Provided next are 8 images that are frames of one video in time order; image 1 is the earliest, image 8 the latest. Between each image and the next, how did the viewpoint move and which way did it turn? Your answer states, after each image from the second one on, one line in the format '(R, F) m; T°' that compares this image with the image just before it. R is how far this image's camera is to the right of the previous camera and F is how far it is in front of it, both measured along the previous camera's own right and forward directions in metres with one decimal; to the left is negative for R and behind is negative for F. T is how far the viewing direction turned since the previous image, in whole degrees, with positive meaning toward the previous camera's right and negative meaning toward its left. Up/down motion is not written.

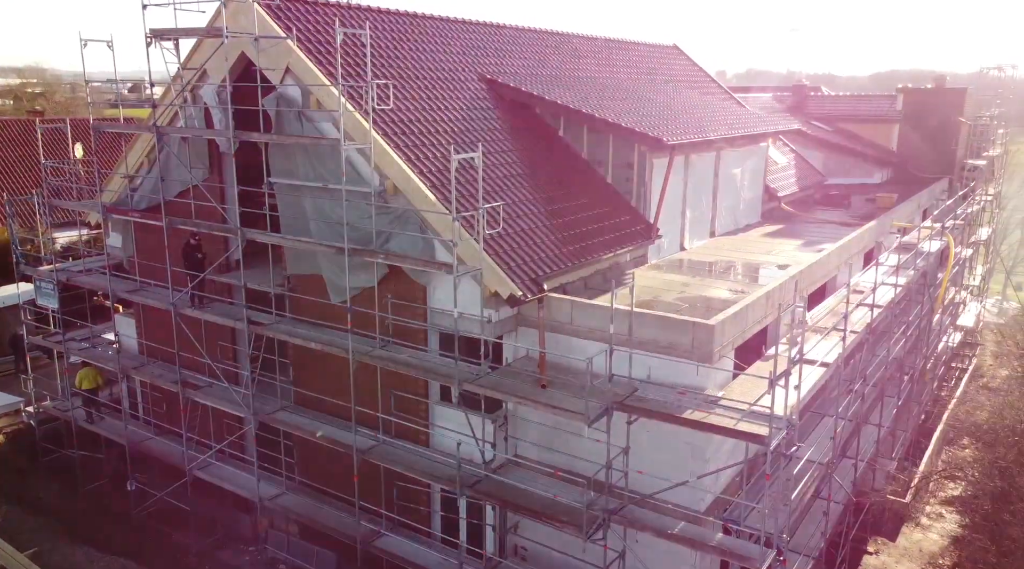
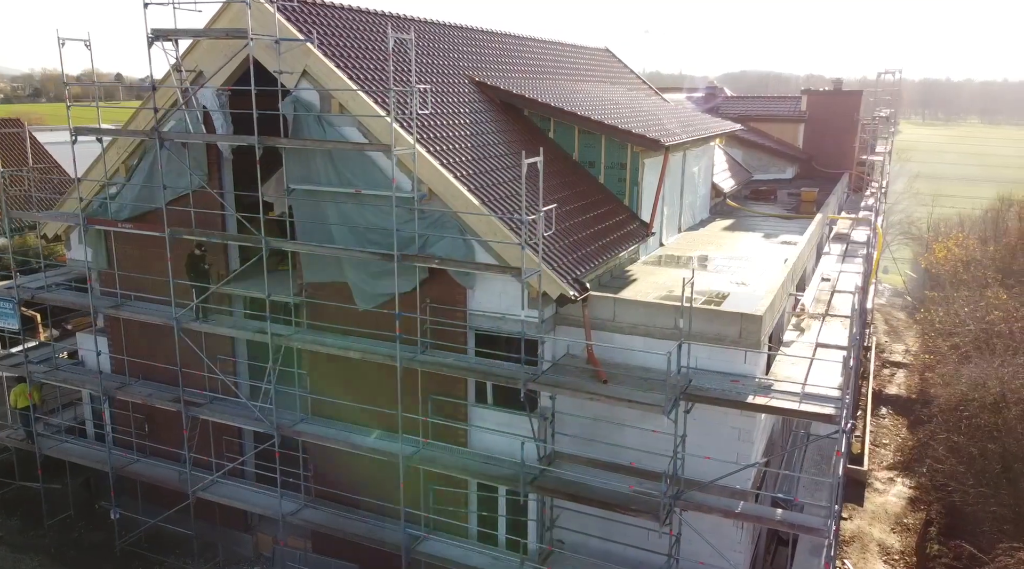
(-2.7, 0.0) m; +10°
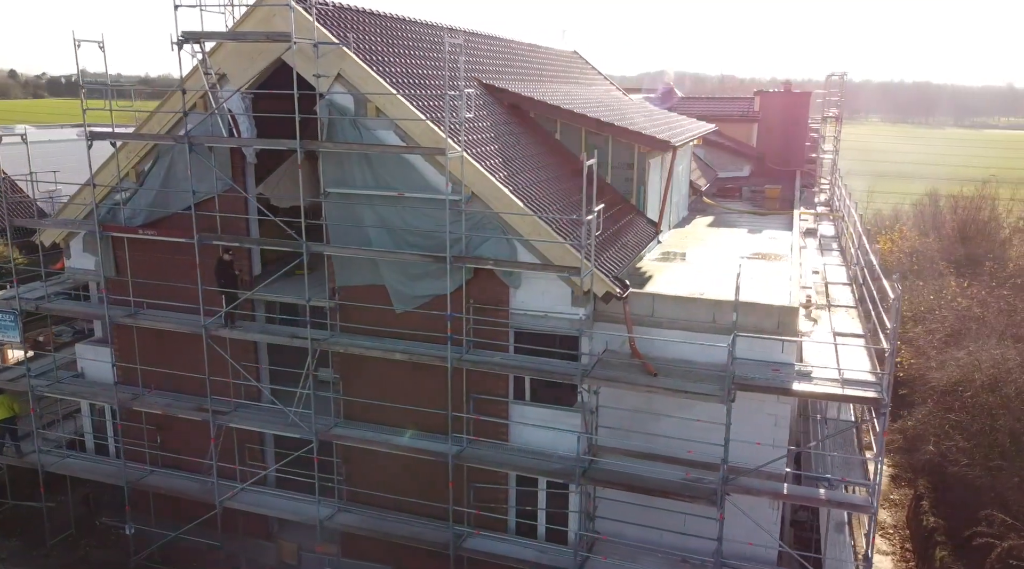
(-1.9, -0.2) m; +6°
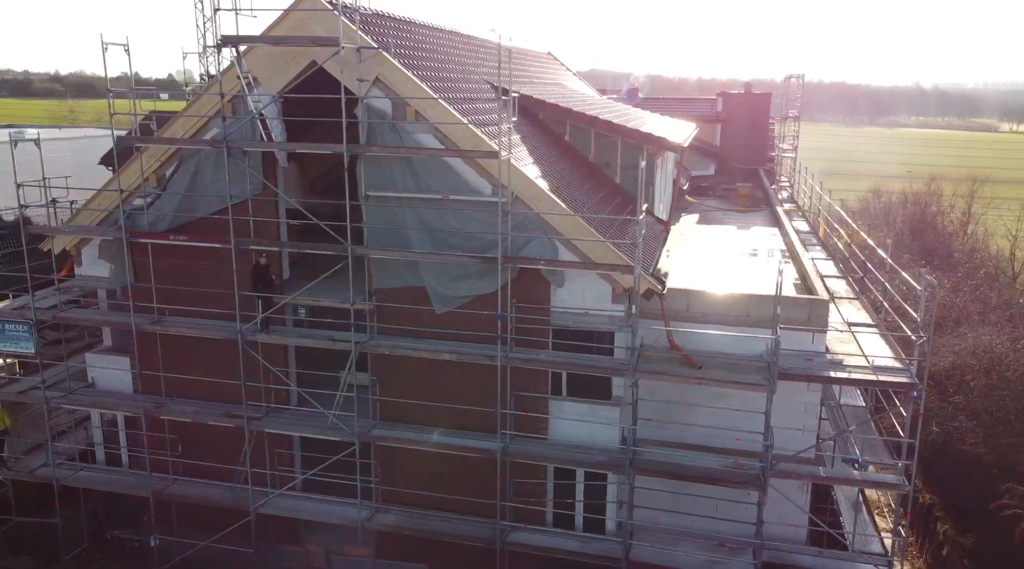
(-1.8, -0.2) m; +5°
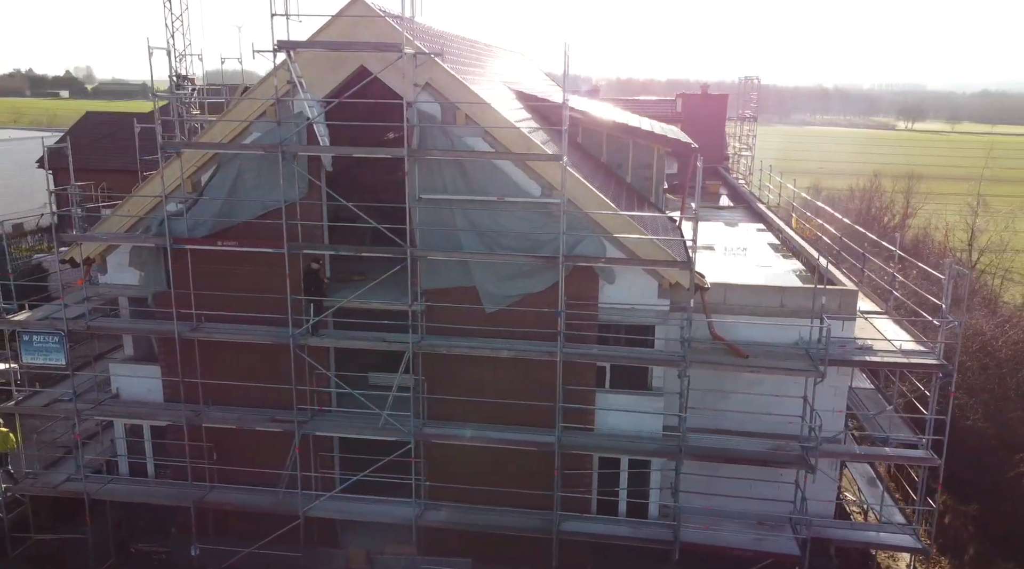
(-2.2, -0.3) m; +6°
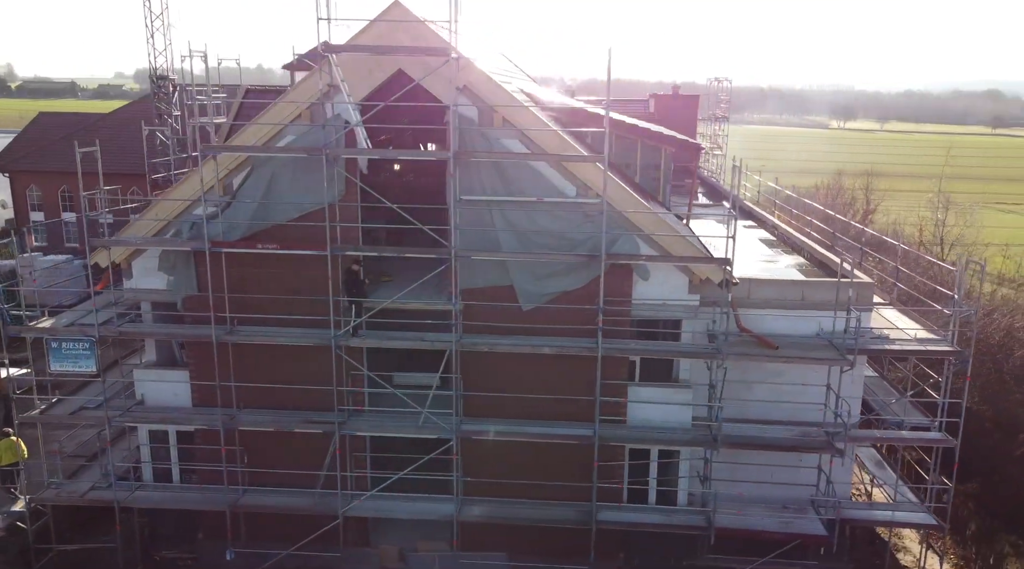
(-1.6, -0.3) m; +4°
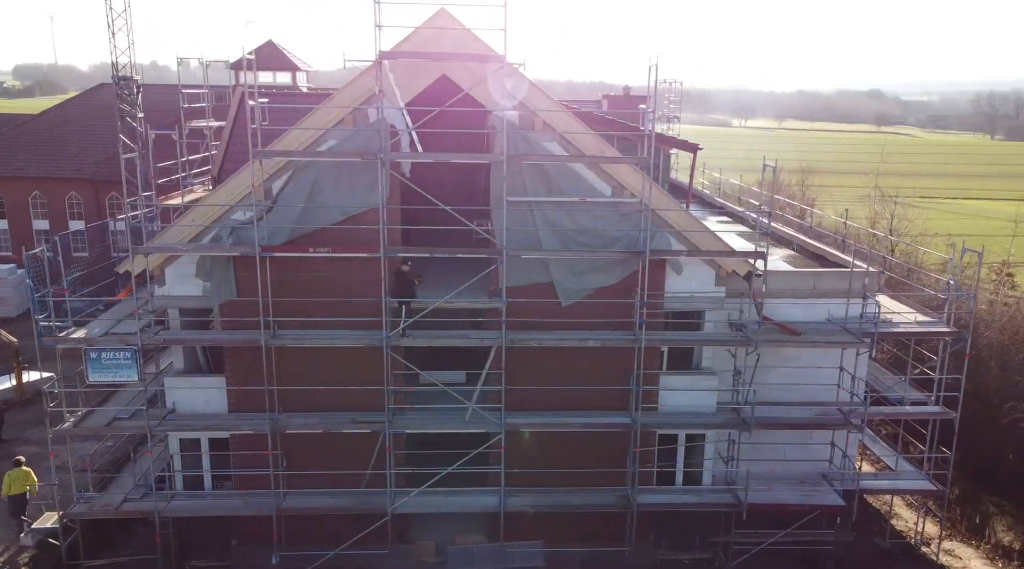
(-2.3, -0.4) m; +7°
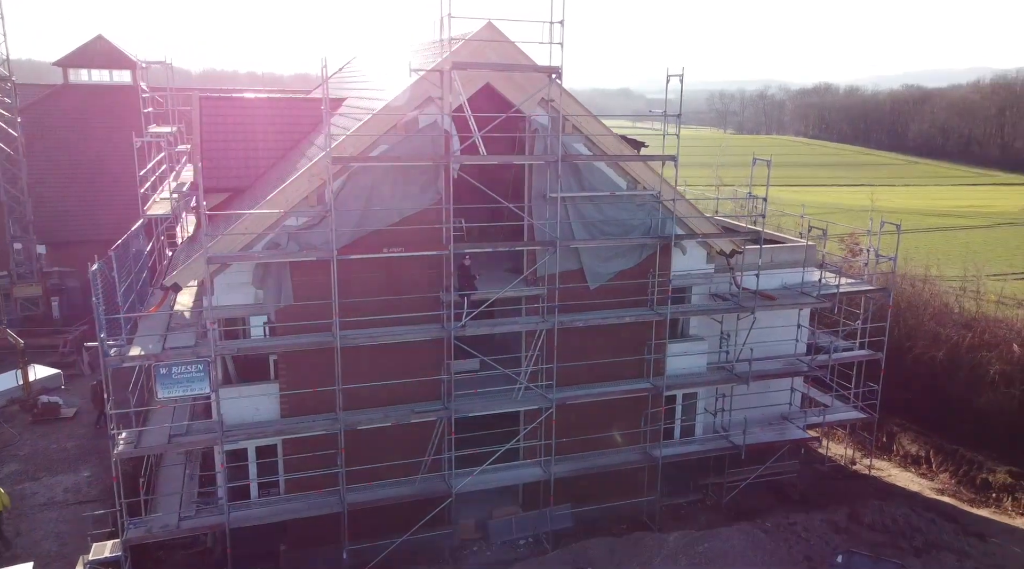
(-5.1, -0.7) m; +16°
